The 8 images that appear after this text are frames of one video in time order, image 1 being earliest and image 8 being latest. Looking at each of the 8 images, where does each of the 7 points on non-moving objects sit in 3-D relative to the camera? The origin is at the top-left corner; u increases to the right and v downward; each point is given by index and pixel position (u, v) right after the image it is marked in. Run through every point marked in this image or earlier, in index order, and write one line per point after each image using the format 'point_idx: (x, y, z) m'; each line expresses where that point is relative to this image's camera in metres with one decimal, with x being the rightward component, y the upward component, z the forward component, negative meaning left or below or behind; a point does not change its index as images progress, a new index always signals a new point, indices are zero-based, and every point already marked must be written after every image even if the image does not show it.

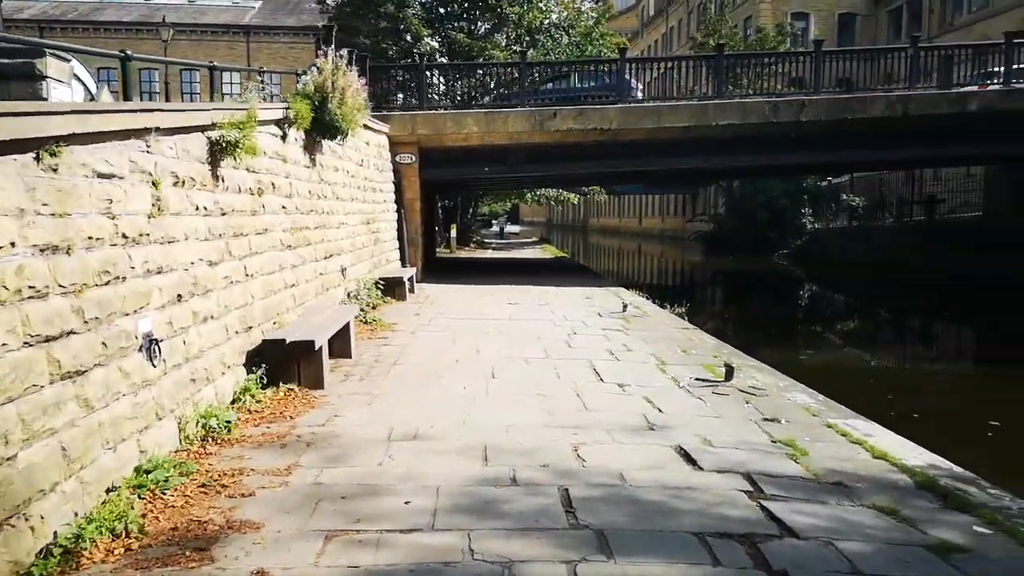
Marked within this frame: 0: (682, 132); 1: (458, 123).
0: (+3.3, +3.0, +14.4) m
1: (-1.0, +3.1, +13.9) m
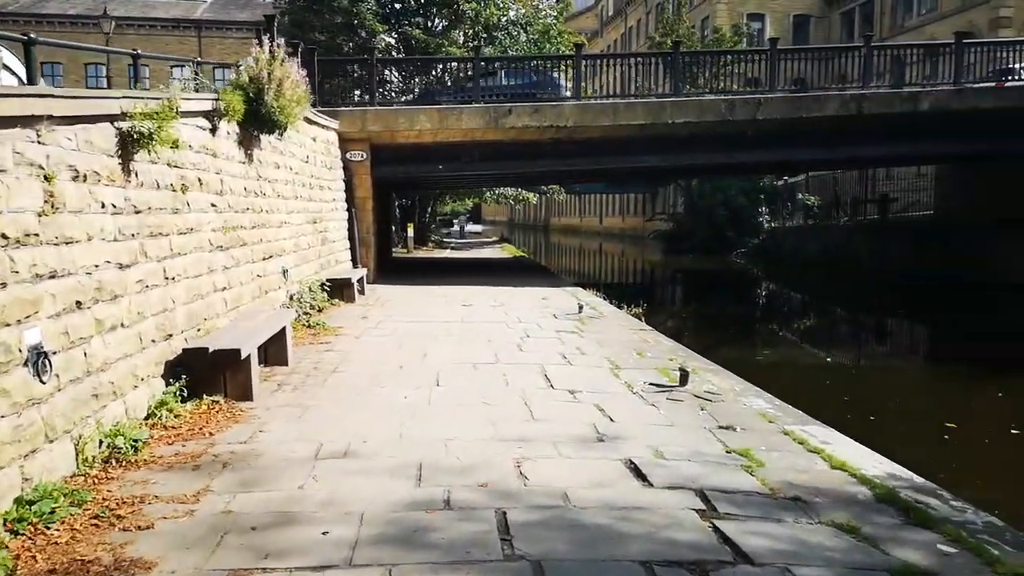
0: (+2.4, +3.0, +14.3) m
1: (-1.9, +3.1, +13.5) m
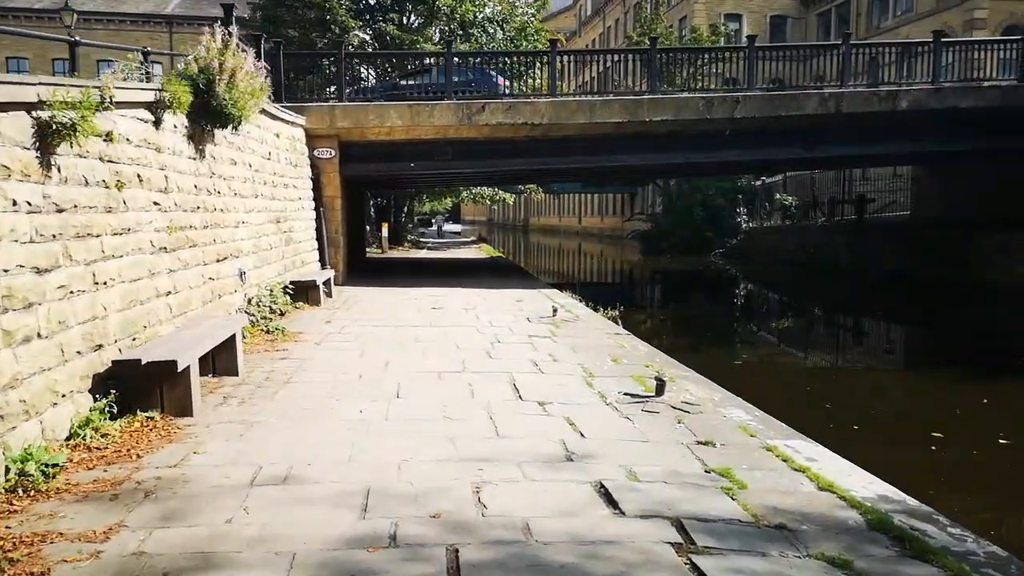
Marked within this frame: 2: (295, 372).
0: (+1.9, +3.0, +13.9) m
1: (-2.3, +3.0, +13.0) m
2: (-1.8, -0.7, +6.2) m
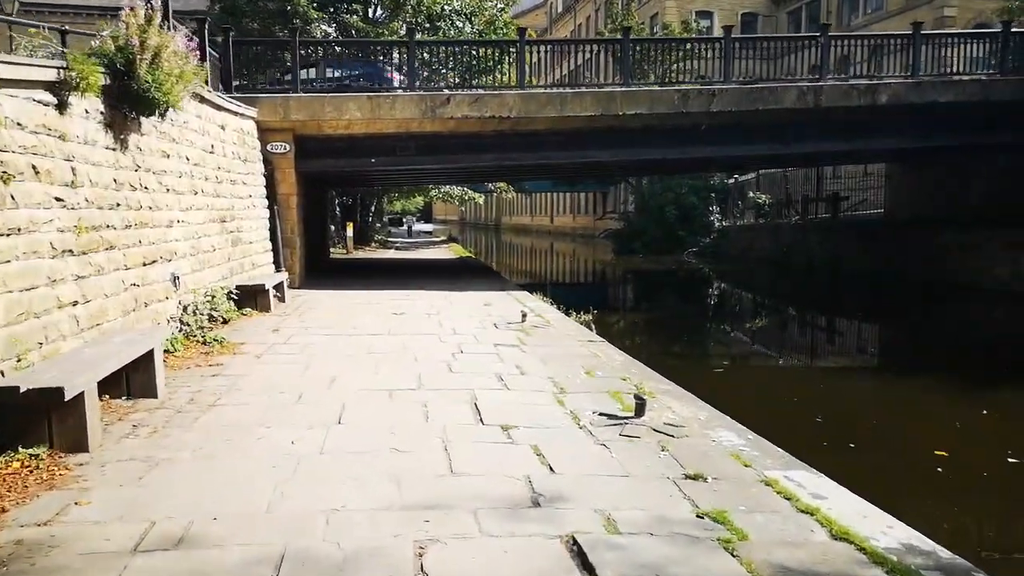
0: (+1.3, +3.0, +13.3) m
1: (-2.9, +3.0, +12.2) m
2: (-2.1, -0.8, +5.4) m
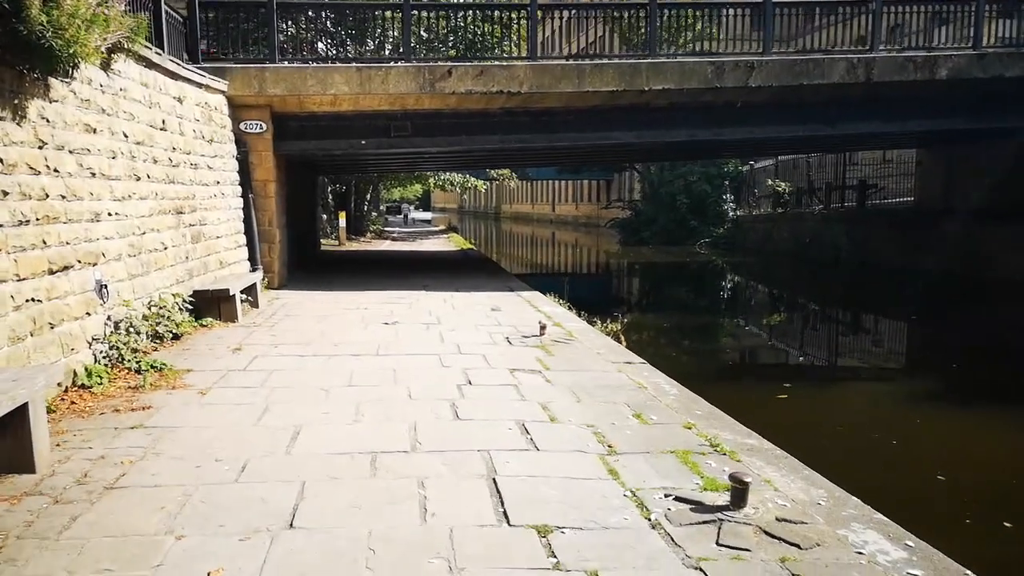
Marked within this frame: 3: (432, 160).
0: (+1.5, +3.0, +11.7) m
1: (-2.7, +3.0, +10.6) m
2: (-1.9, -0.9, +3.9) m
3: (-1.8, +2.9, +16.7) m
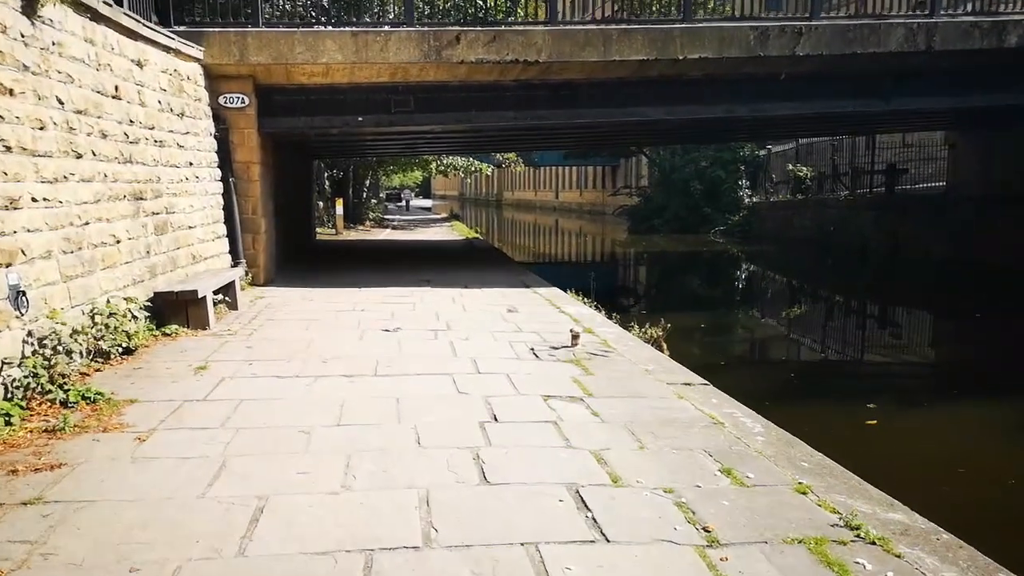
0: (+1.7, +3.0, +10.3) m
1: (-2.5, +3.0, +9.3) m
2: (-1.7, -1.0, +2.6) m
3: (-1.6, +3.0, +15.4) m
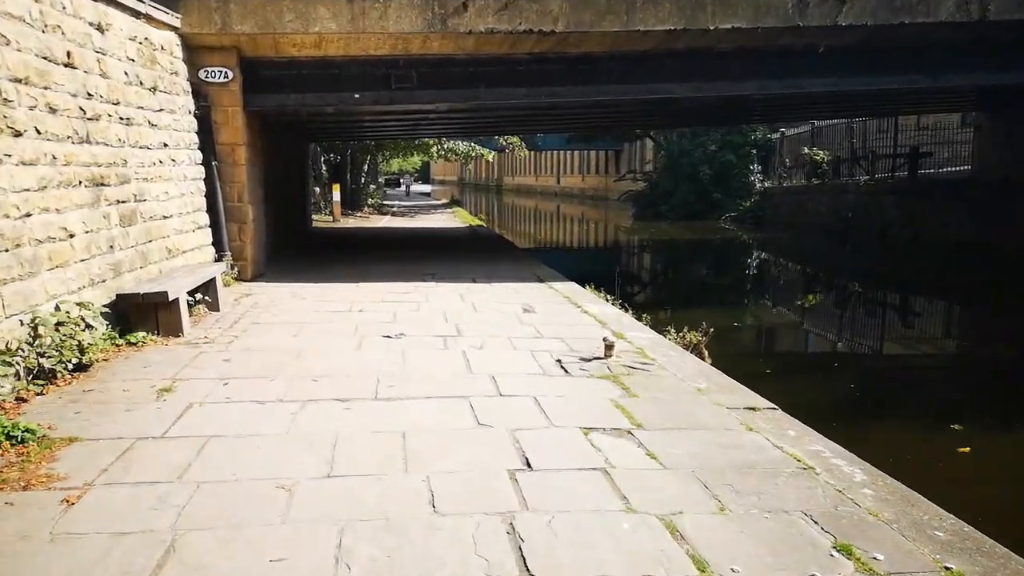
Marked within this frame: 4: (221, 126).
0: (+1.9, +3.1, +9.4) m
1: (-2.3, +3.0, +8.3) m
2: (-1.5, -1.0, +1.7) m
3: (-1.4, +3.2, +14.4) m
4: (-3.5, +1.9, +8.8) m
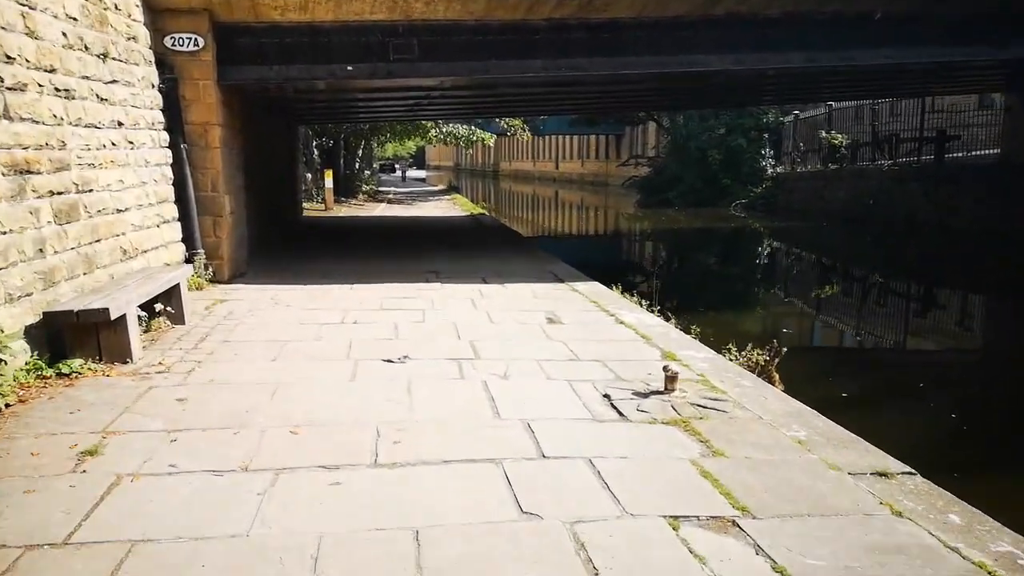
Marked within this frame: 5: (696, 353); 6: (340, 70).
0: (+2.0, +3.1, +8.2) m
1: (-2.2, +3.0, +7.1) m
2: (-1.3, -1.2, +0.5) m
3: (-1.3, +3.3, +13.2) m
4: (-3.3, +1.9, +7.6) m
5: (+1.3, -0.4, +5.2) m
6: (-1.9, +2.5, +8.4) m
